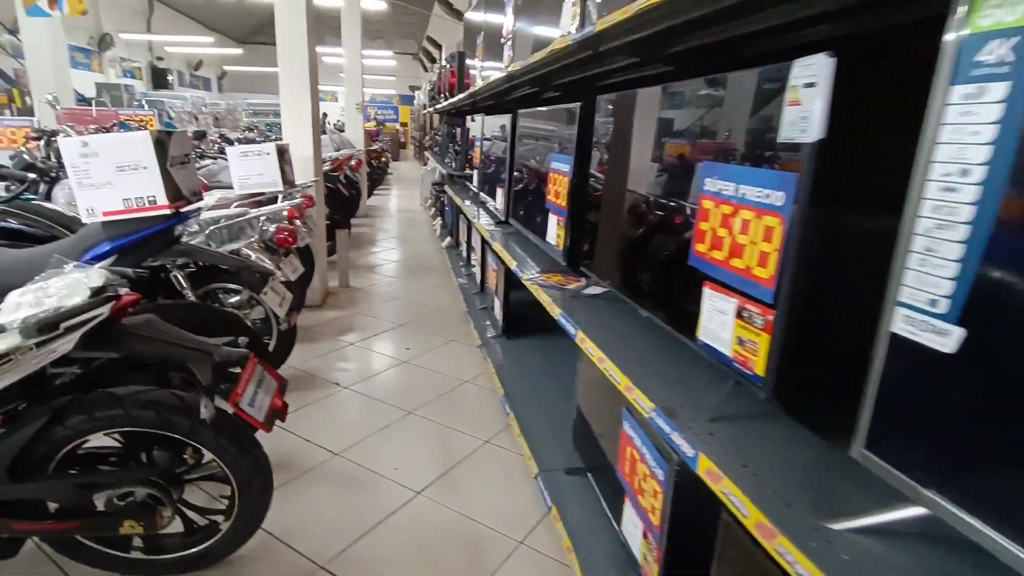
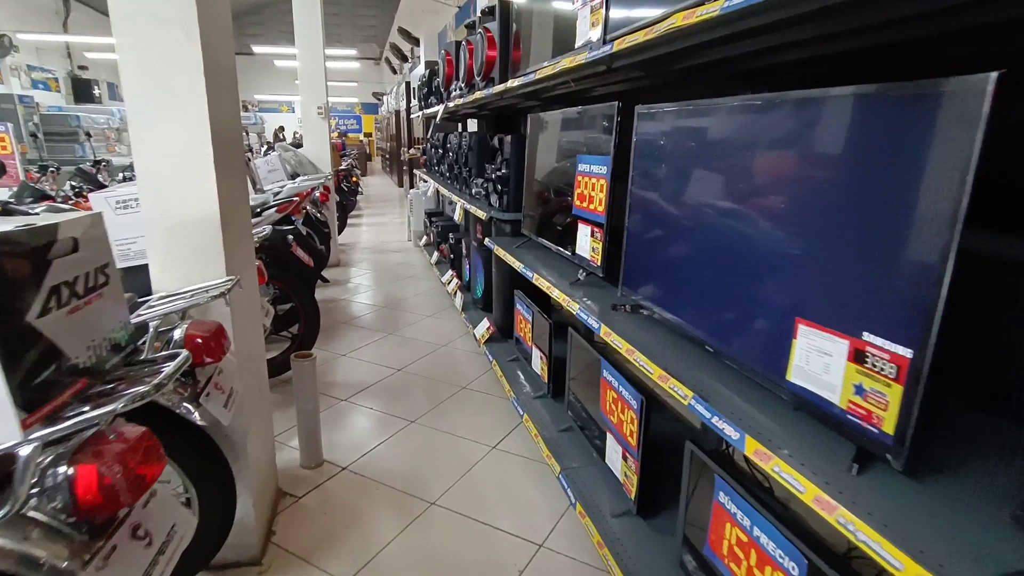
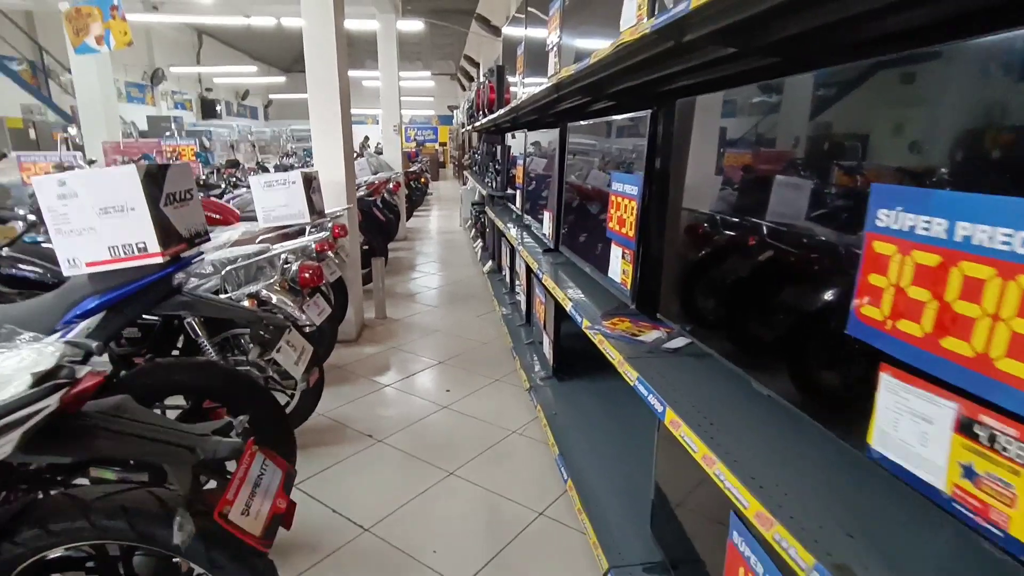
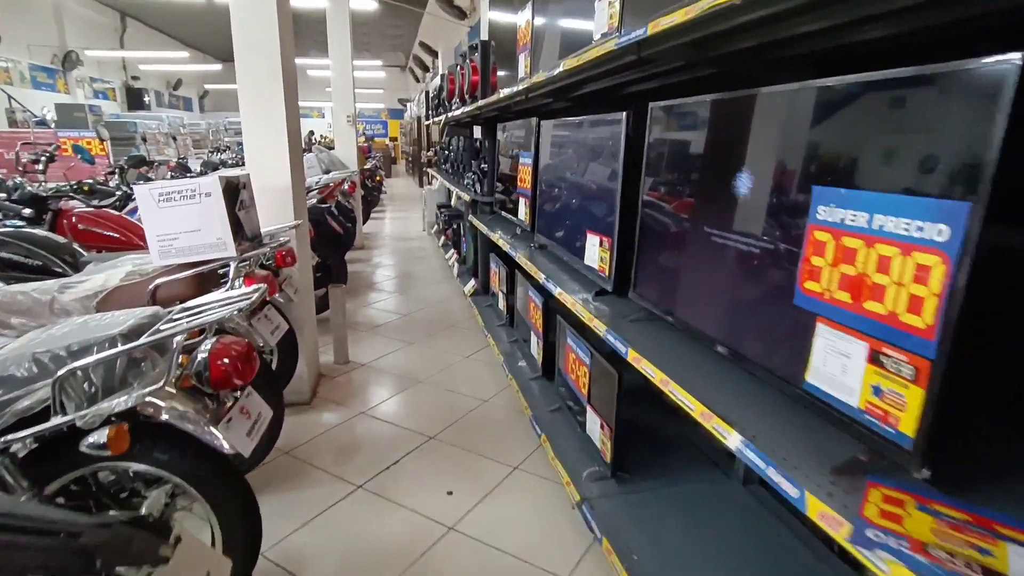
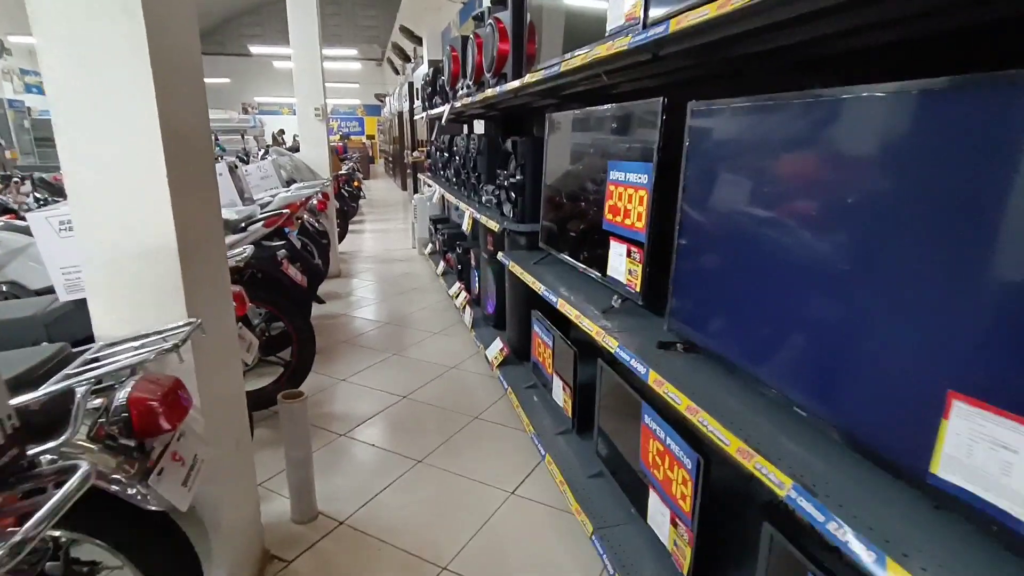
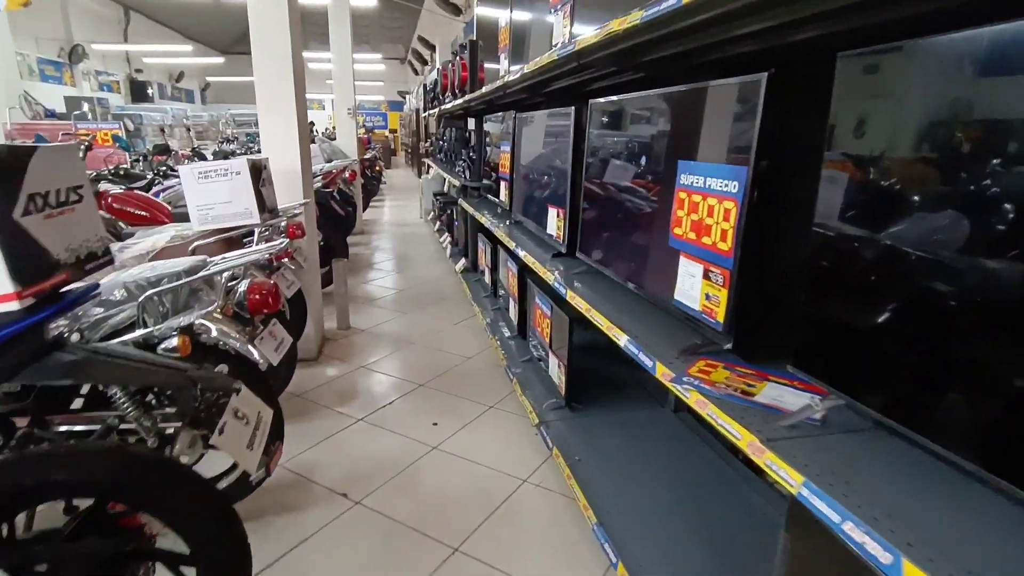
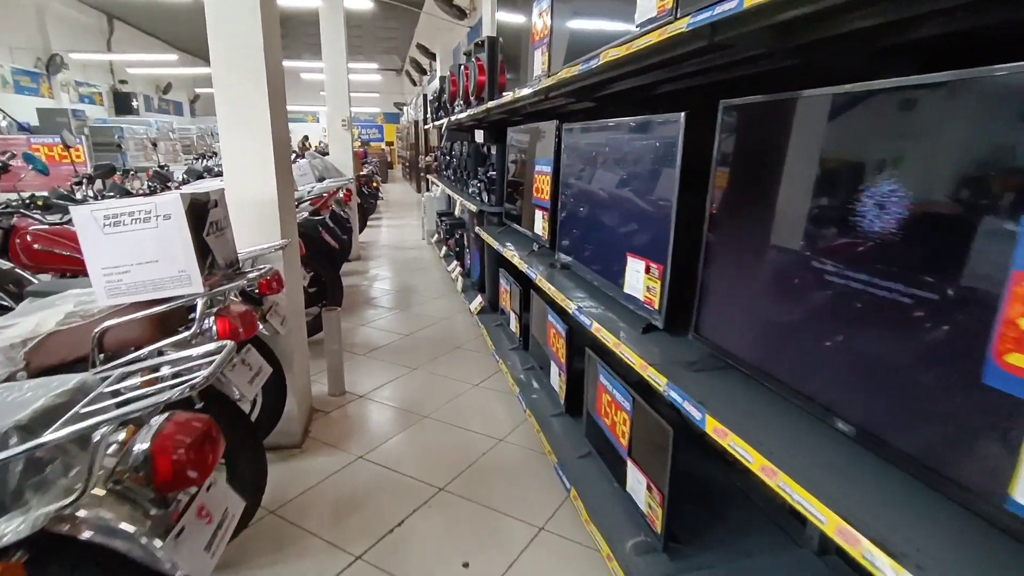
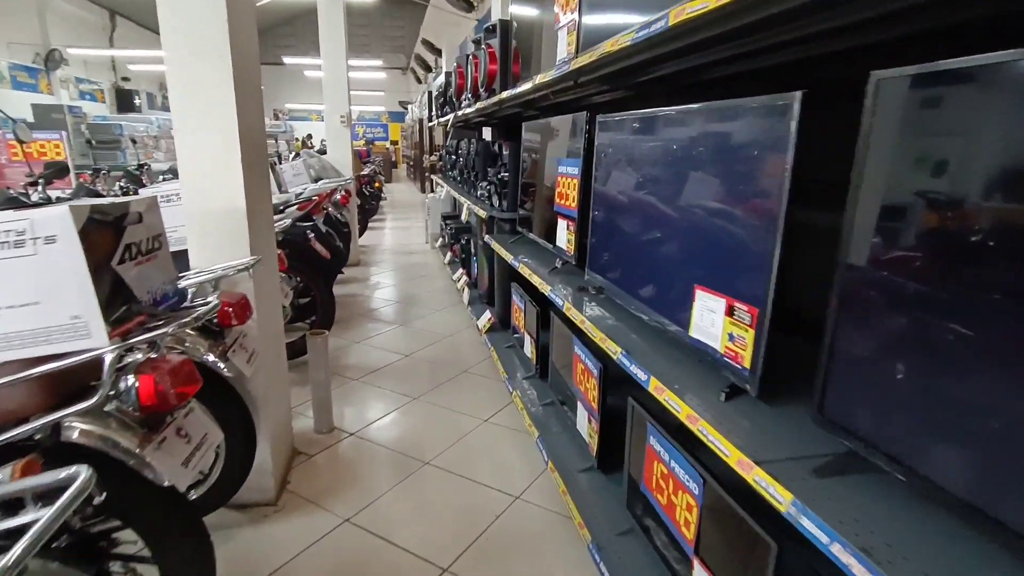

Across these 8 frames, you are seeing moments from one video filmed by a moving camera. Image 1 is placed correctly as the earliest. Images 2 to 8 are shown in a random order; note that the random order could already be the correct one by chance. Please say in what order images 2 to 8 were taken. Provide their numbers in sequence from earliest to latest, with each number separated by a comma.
3, 6, 4, 7, 8, 2, 5
